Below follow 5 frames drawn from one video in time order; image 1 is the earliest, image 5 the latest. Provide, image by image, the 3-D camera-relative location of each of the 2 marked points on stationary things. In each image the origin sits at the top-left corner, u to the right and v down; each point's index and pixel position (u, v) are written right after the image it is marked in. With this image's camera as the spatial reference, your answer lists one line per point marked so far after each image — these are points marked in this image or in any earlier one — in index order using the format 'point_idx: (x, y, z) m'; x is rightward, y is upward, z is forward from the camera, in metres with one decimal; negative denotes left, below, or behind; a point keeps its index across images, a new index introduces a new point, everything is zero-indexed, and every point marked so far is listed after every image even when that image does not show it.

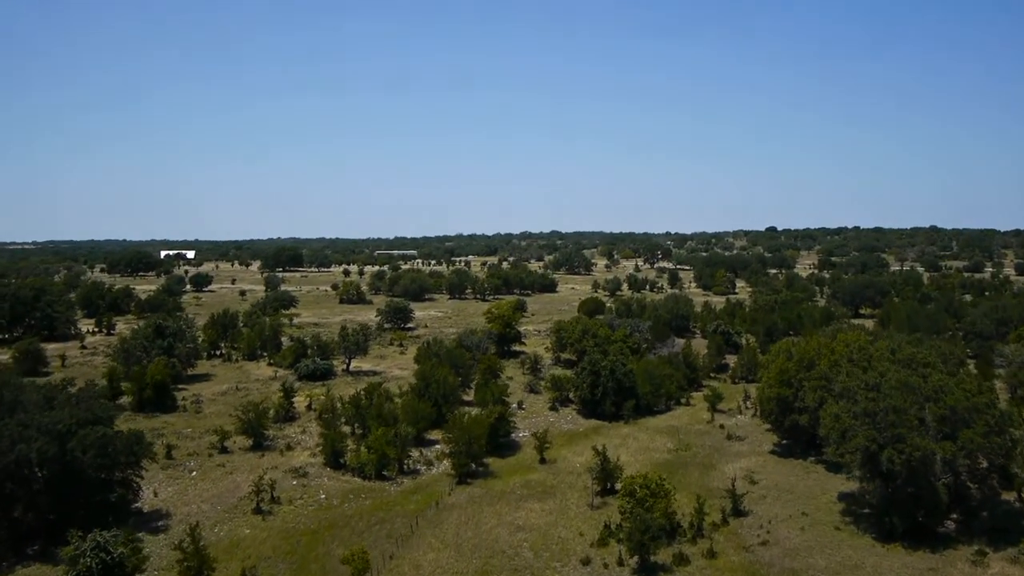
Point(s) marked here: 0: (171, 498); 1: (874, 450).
0: (-9.4, -5.8, +18.9) m
1: (+10.0, -4.5, +19.1) m
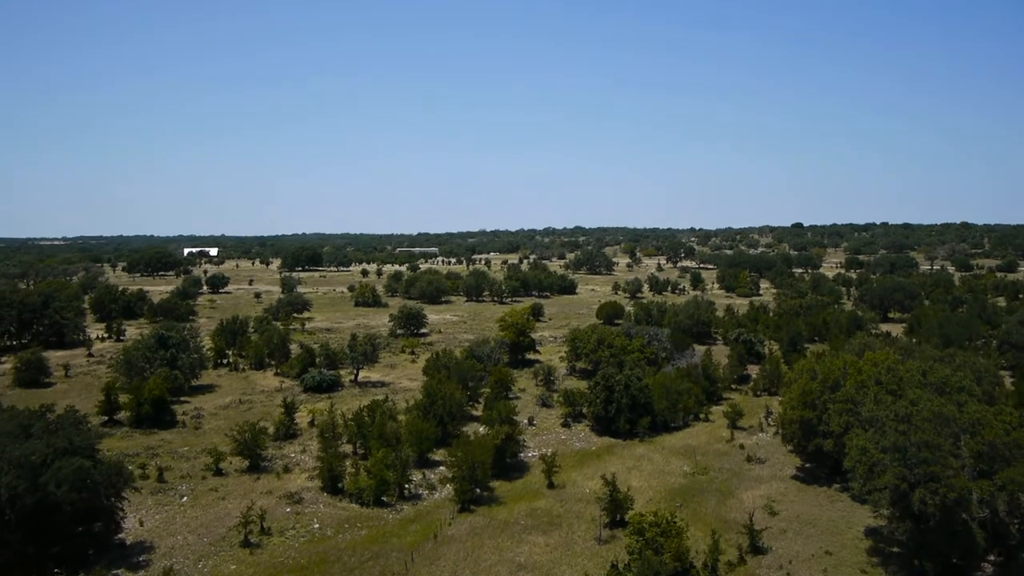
0: (-9.4, -6.3, +18.1) m
1: (+10.1, -5.2, +17.6) m
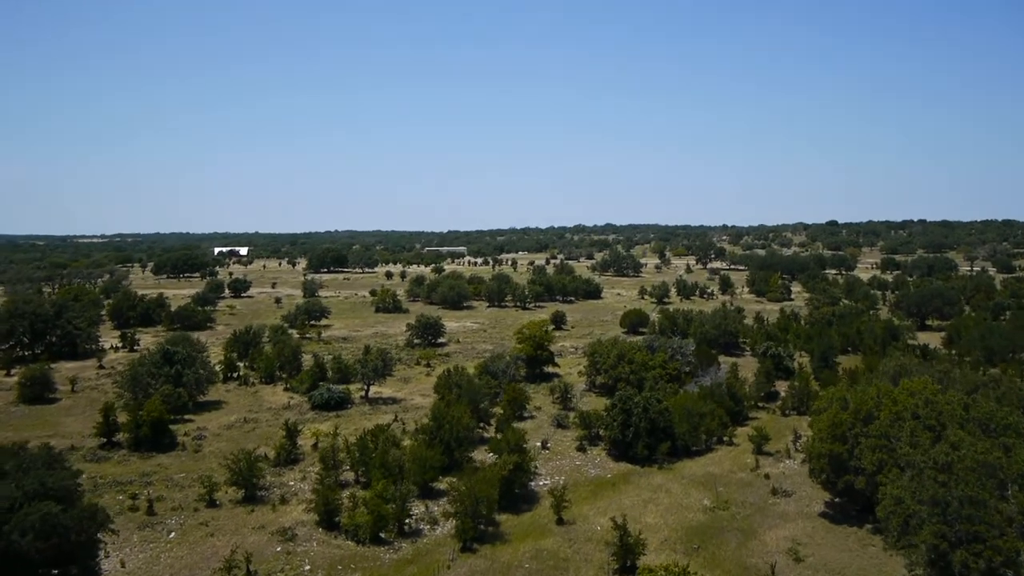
0: (-9.4, -7.0, +17.2) m
1: (+10.0, -6.0, +15.9) m
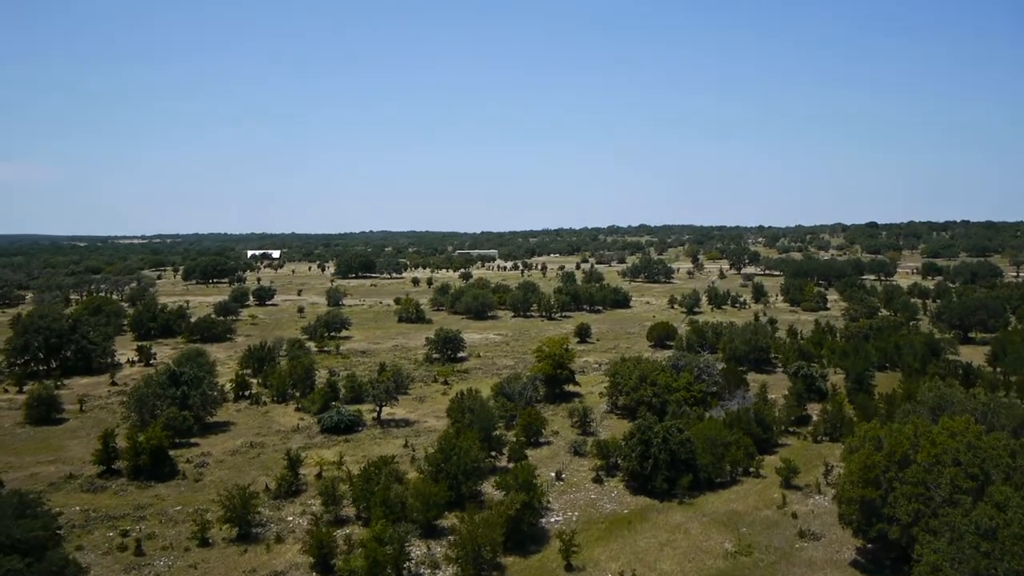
0: (-9.4, -7.9, +16.4) m
1: (+9.9, -7.1, +14.2) m
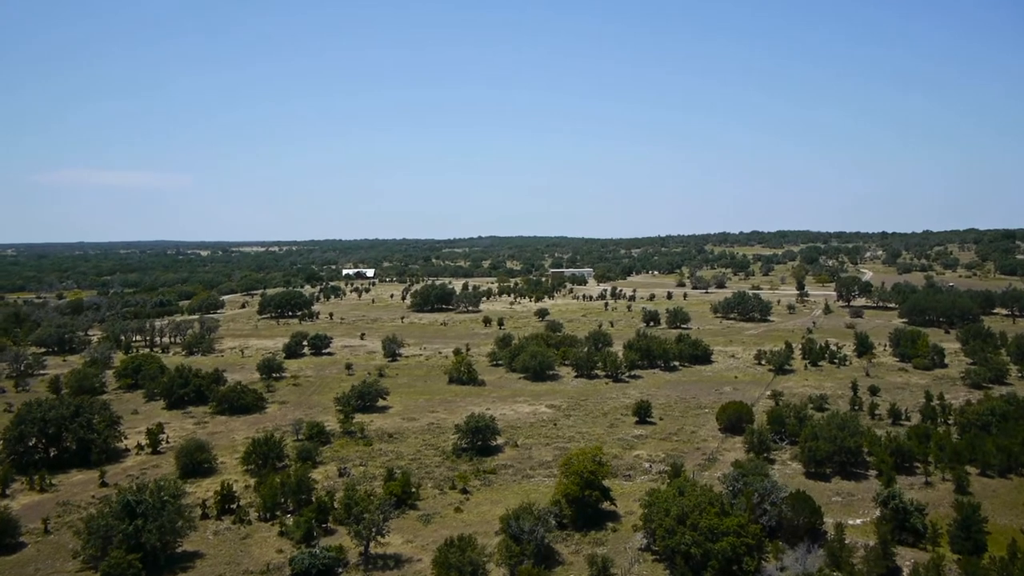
0: (-11.7, -12.5, +12.9) m
1: (+7.1, -12.3, +8.0) m
